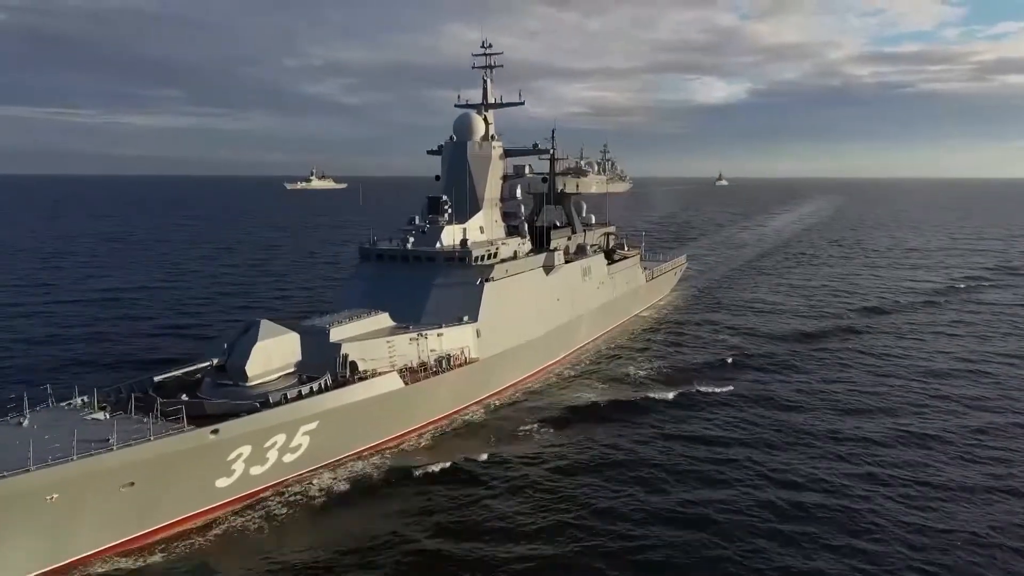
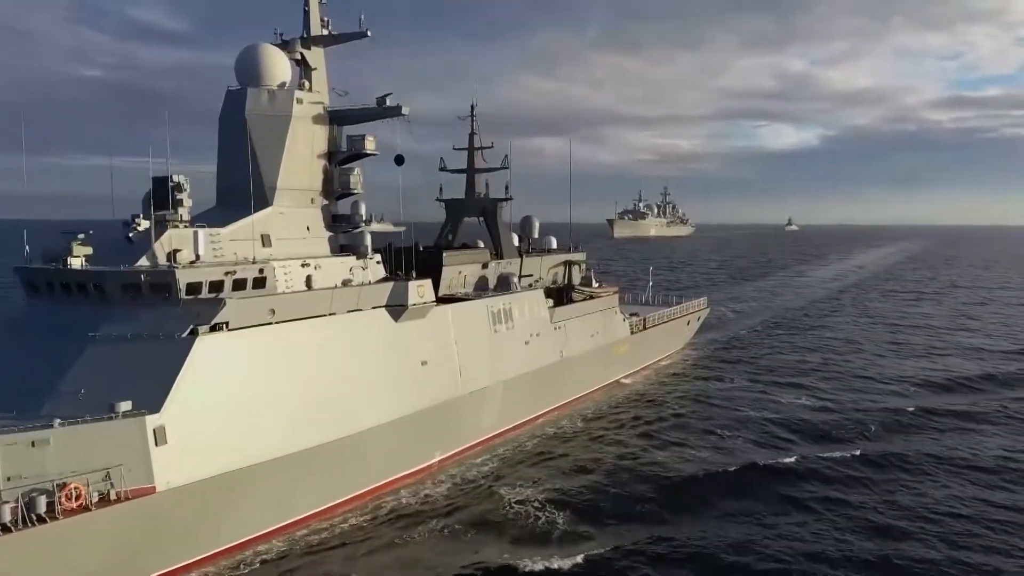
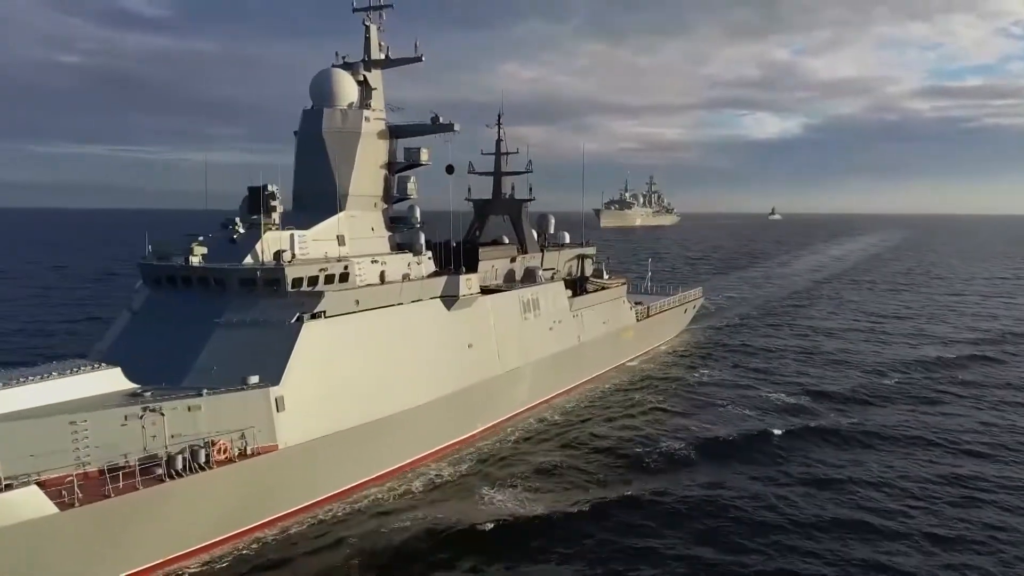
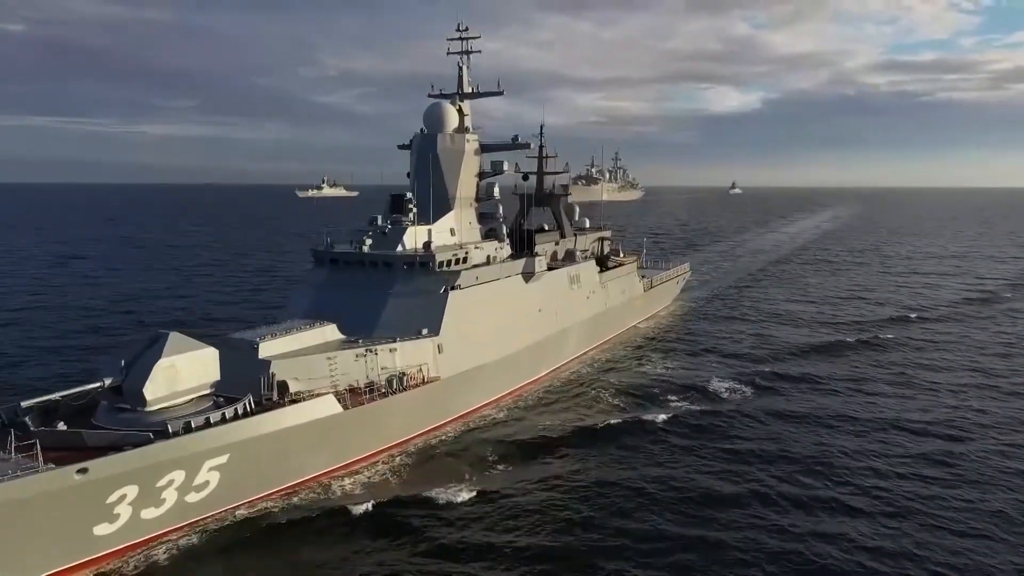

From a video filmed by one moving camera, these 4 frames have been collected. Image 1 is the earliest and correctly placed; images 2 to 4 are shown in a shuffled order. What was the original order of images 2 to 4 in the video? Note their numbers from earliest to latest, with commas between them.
4, 3, 2
